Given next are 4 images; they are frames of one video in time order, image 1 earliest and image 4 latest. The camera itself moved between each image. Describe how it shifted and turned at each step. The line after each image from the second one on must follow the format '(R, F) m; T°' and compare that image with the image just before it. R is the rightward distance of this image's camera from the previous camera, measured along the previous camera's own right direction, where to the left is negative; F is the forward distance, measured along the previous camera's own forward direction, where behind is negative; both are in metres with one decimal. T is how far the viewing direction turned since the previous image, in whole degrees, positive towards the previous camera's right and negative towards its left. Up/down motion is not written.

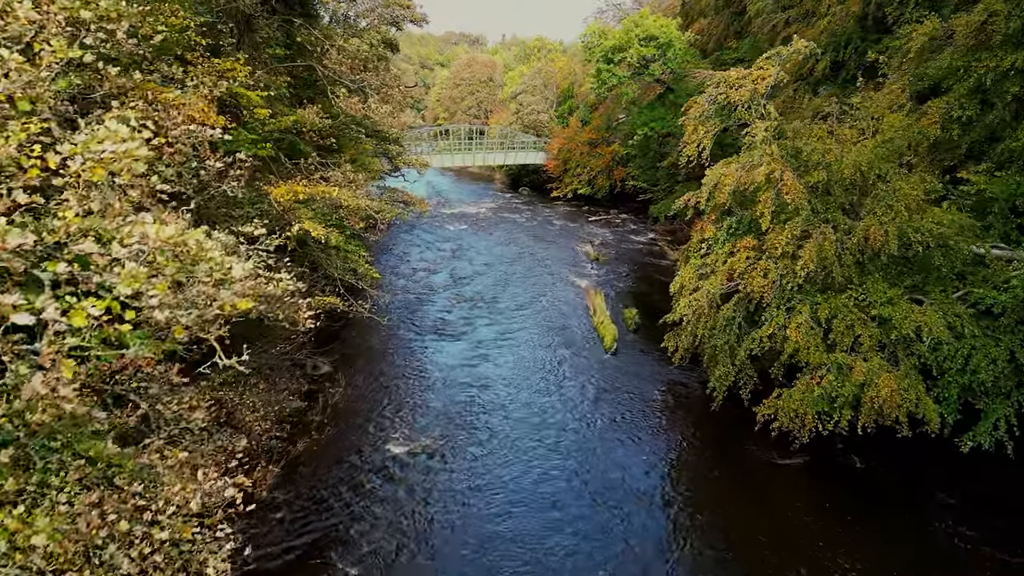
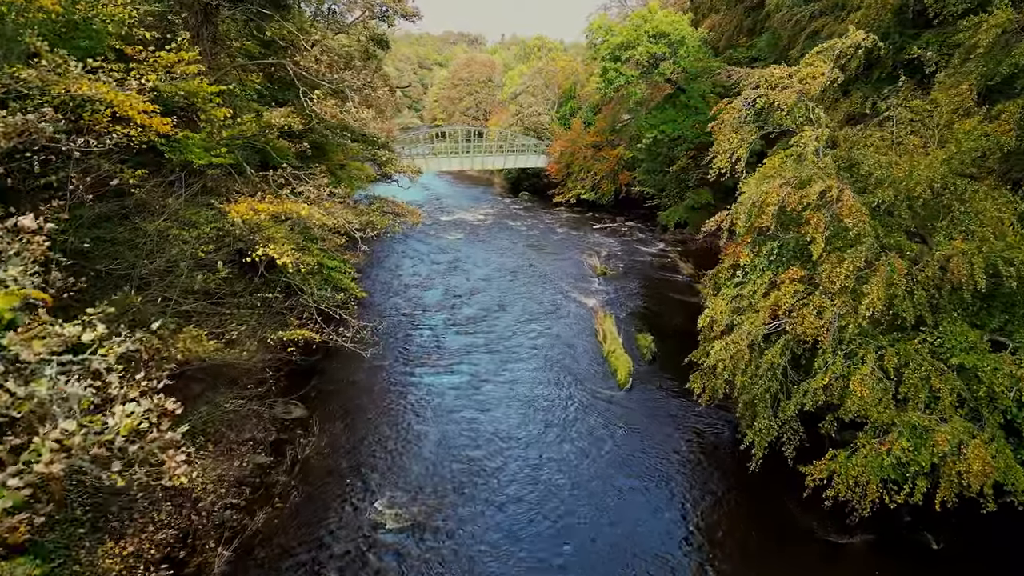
(0.0, +1.6) m; 0°
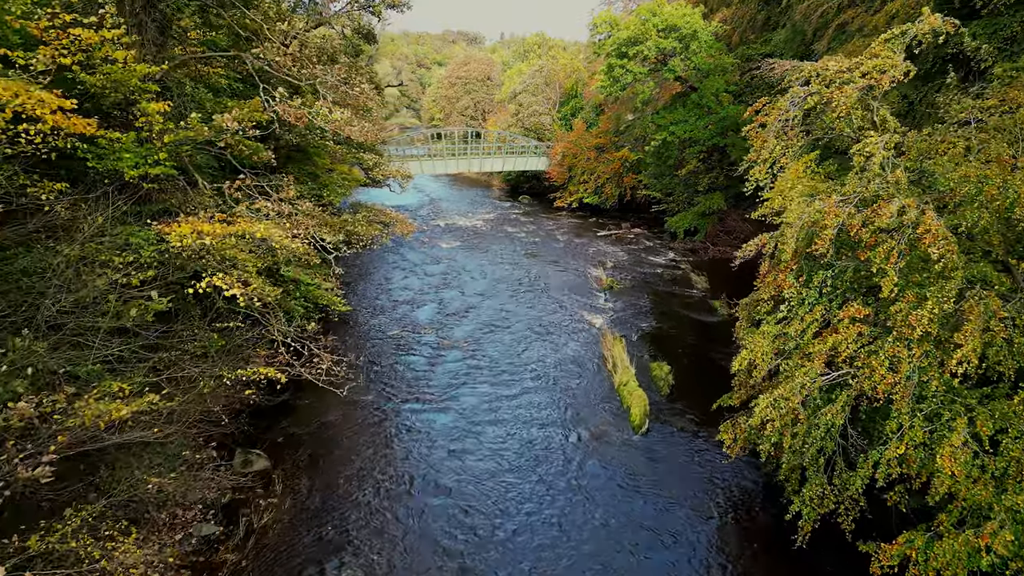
(0.0, +1.5) m; 0°
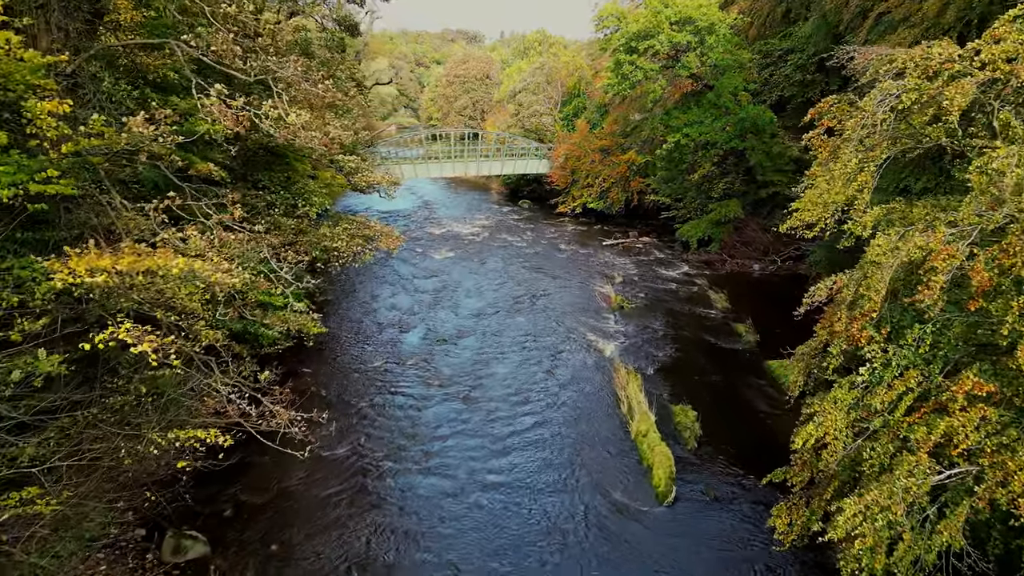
(0.0, +1.8) m; 0°
